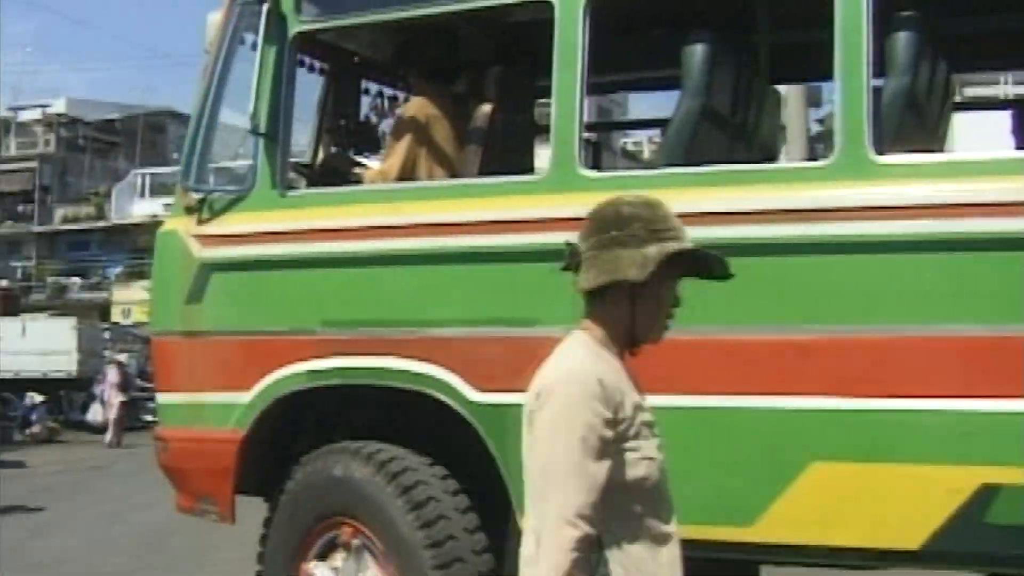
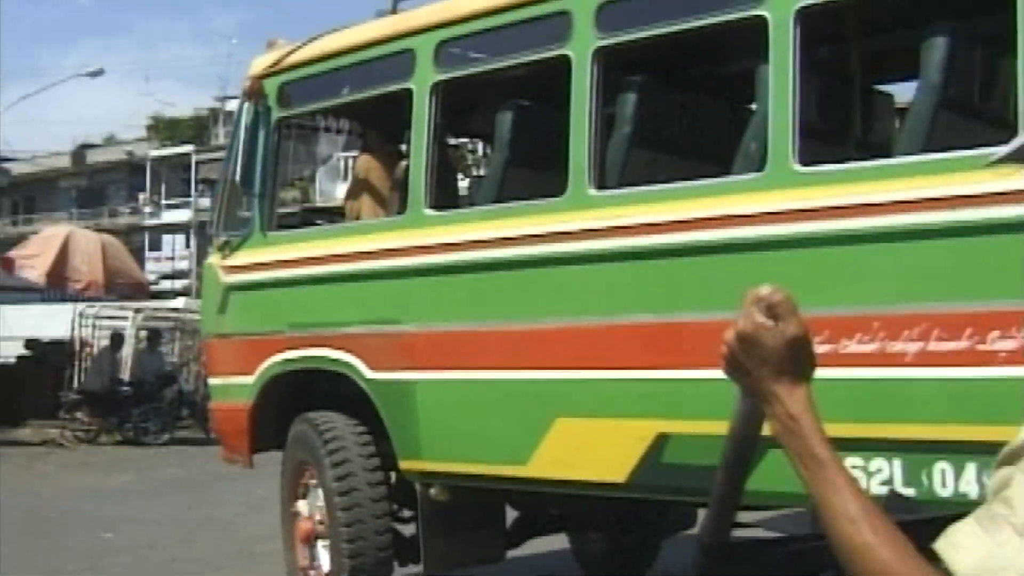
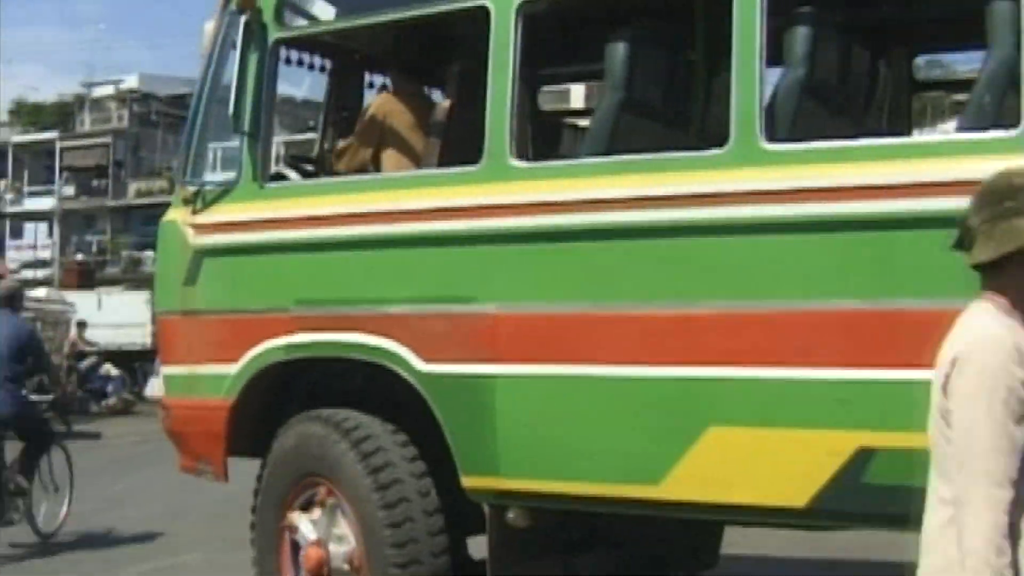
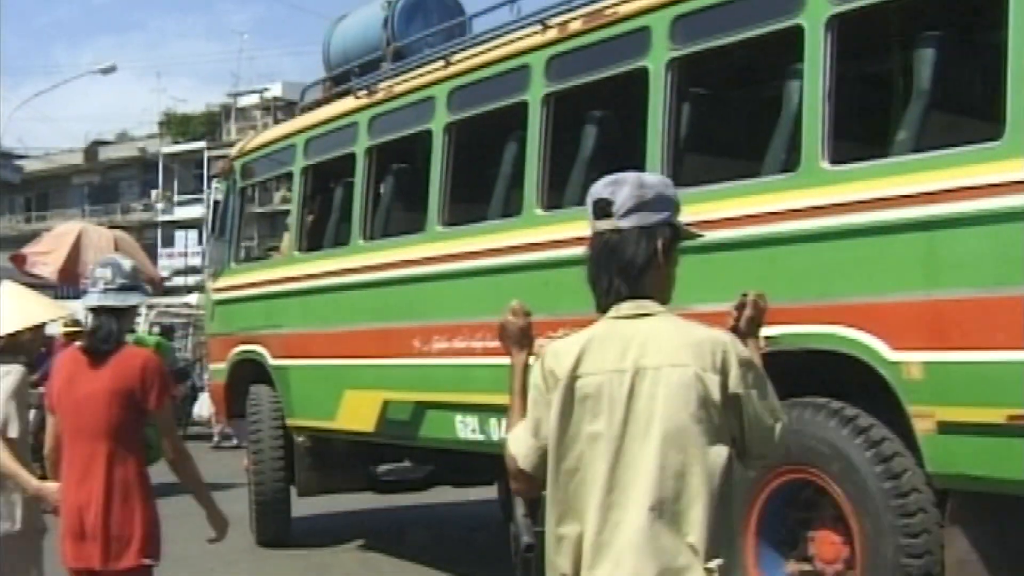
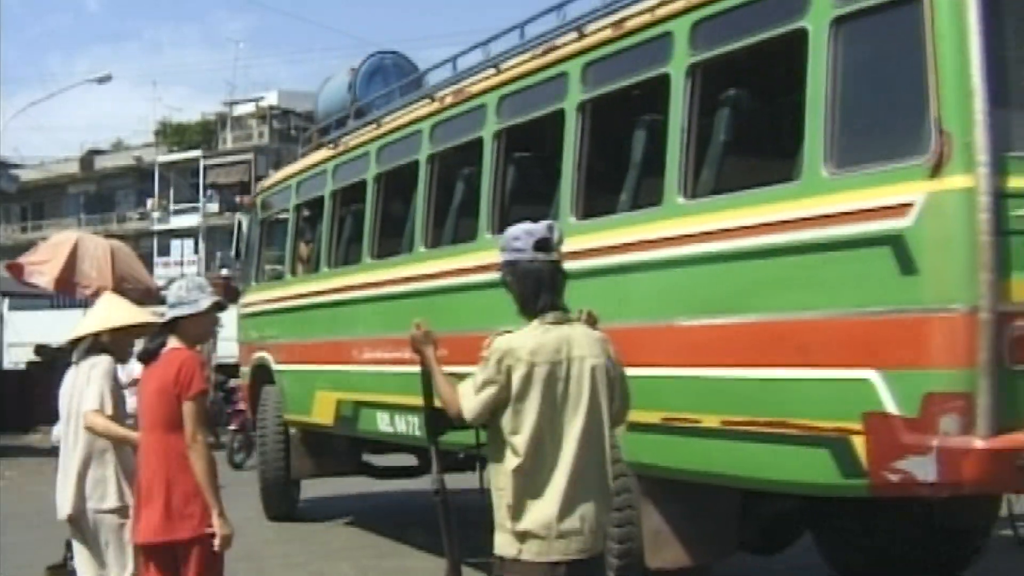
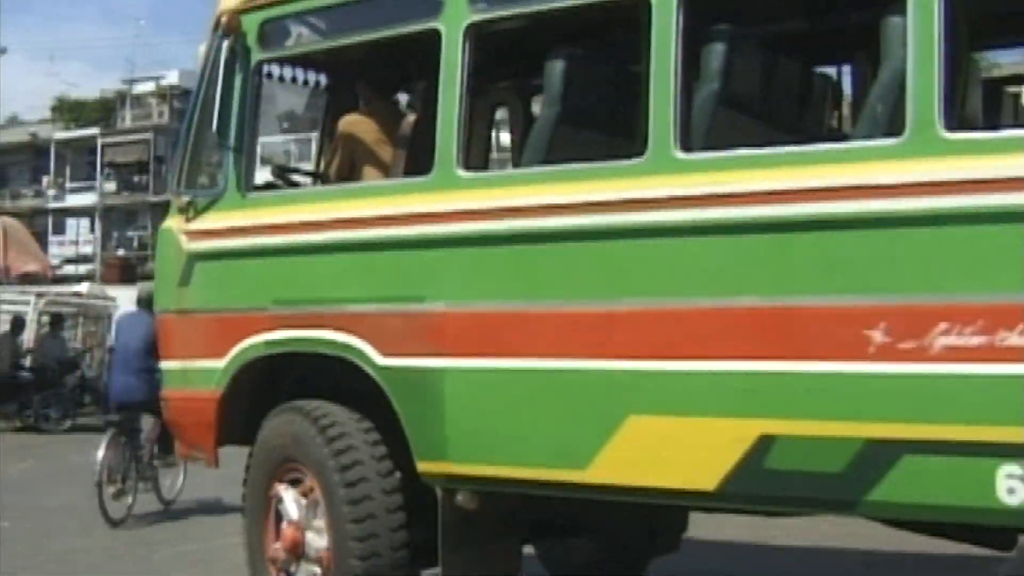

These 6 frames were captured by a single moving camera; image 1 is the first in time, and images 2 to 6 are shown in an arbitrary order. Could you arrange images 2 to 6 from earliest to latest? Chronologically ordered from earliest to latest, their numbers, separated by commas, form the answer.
3, 6, 2, 4, 5
